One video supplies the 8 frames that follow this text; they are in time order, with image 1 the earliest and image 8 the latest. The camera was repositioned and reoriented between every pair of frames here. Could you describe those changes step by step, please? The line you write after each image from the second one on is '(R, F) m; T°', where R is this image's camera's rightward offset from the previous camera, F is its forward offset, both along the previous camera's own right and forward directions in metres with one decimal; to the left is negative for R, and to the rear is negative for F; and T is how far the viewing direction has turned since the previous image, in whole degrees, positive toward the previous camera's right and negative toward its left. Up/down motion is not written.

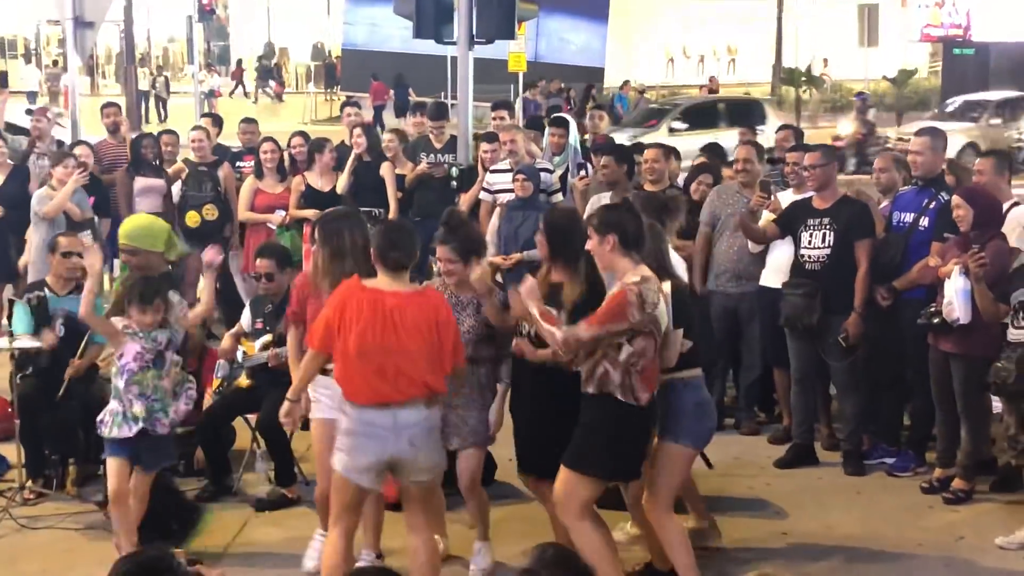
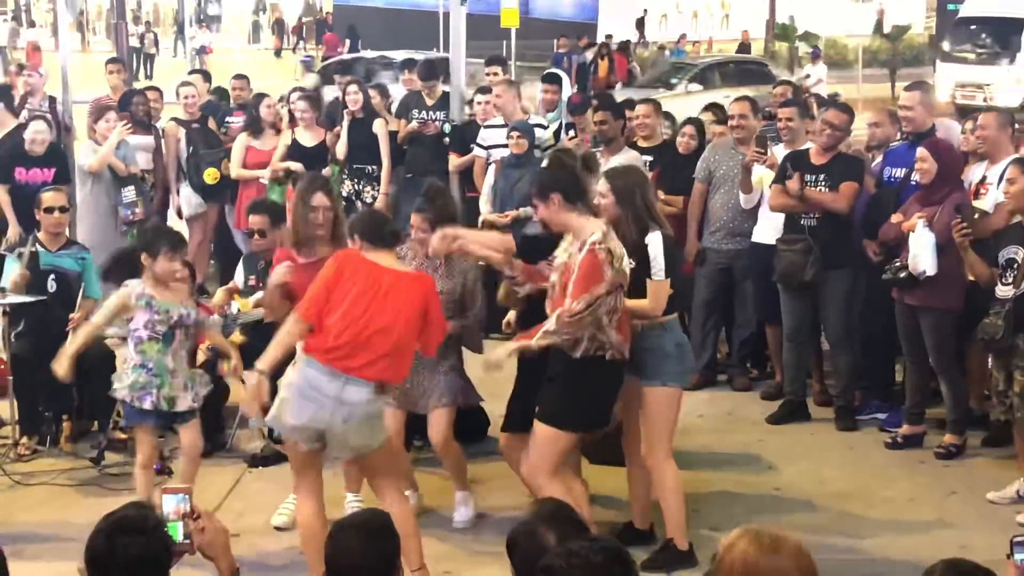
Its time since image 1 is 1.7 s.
(+0.4, +0.1) m; -3°
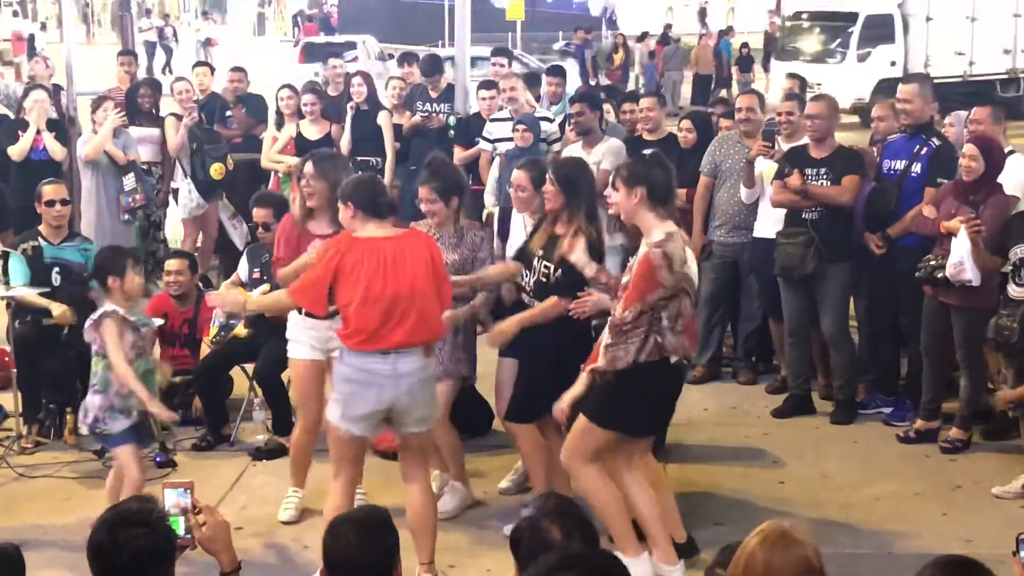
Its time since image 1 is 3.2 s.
(0.0, 0.0) m; 0°
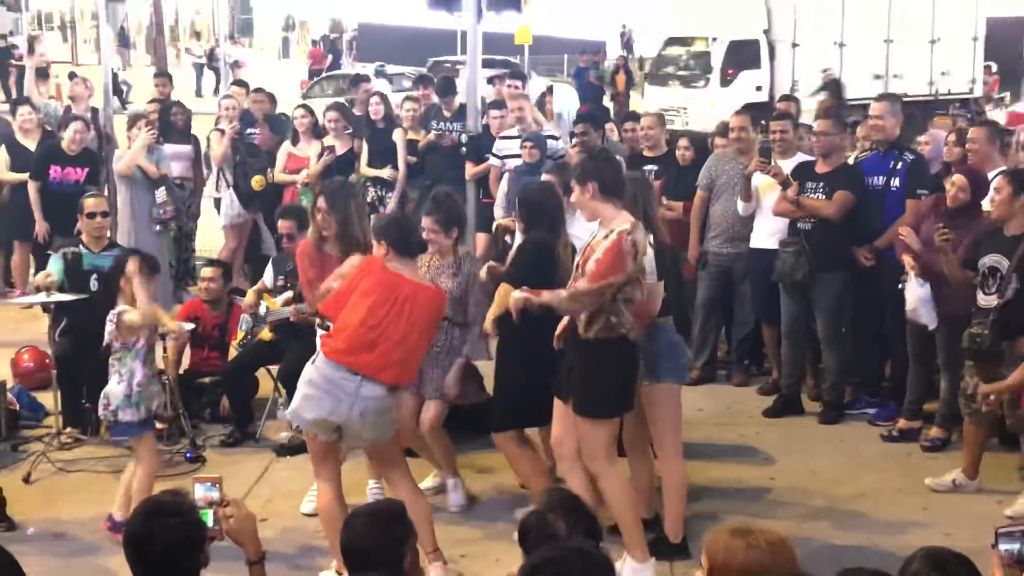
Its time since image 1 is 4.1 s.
(0.0, -0.4) m; 0°
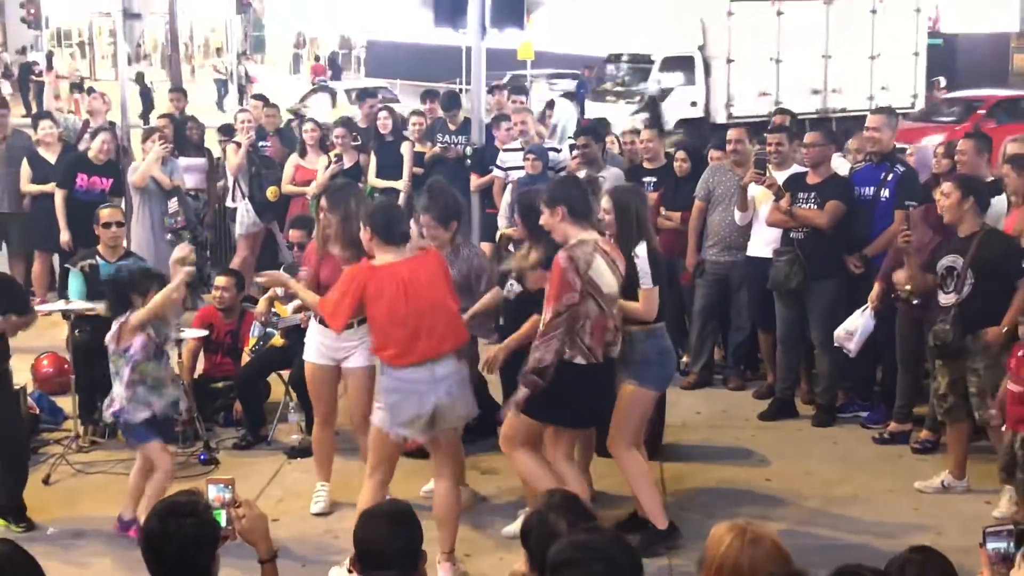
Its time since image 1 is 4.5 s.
(0.0, -0.2) m; 0°
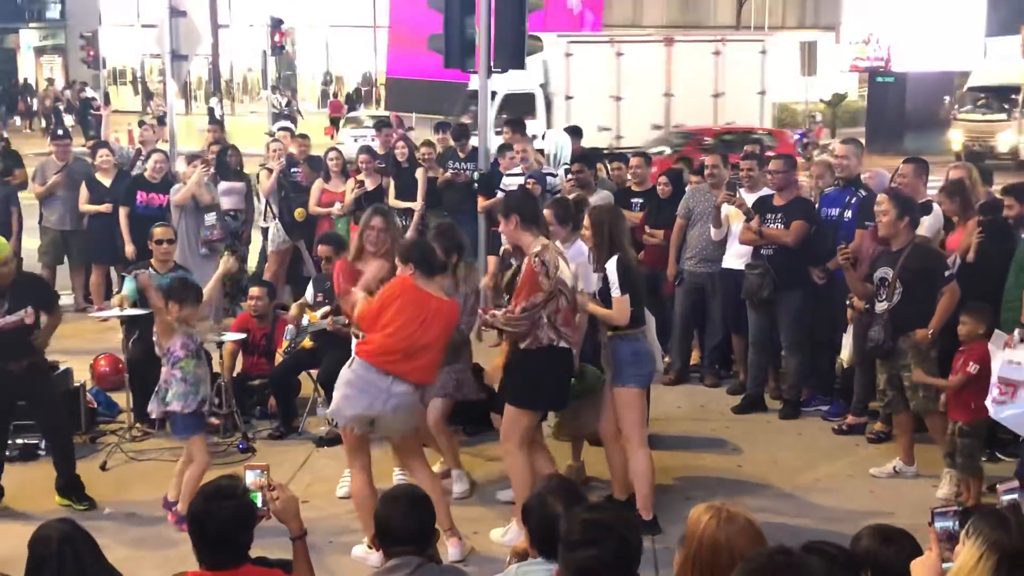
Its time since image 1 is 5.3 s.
(0.0, -0.9) m; 0°
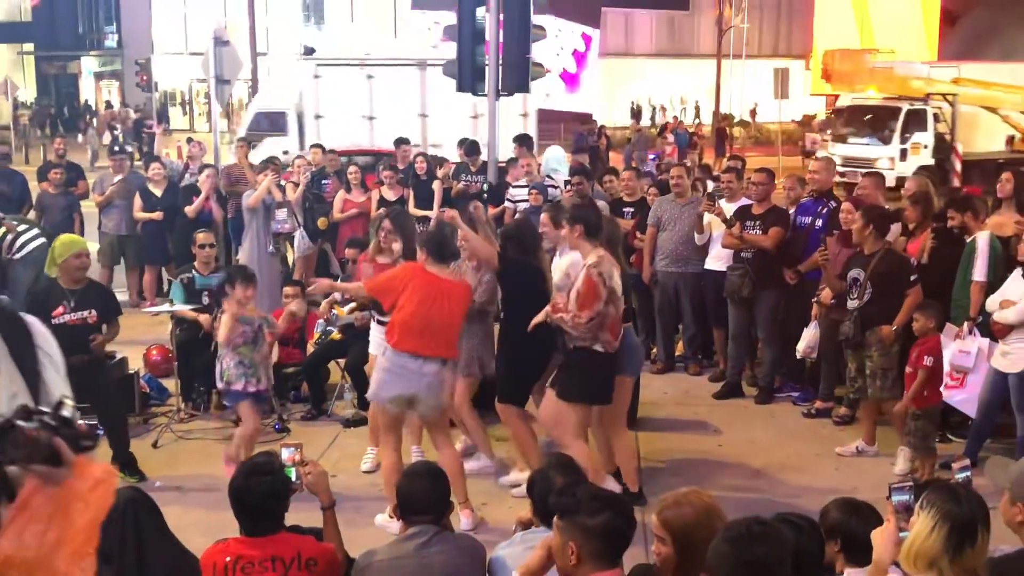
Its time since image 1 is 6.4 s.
(+0.1, -0.9) m; -1°
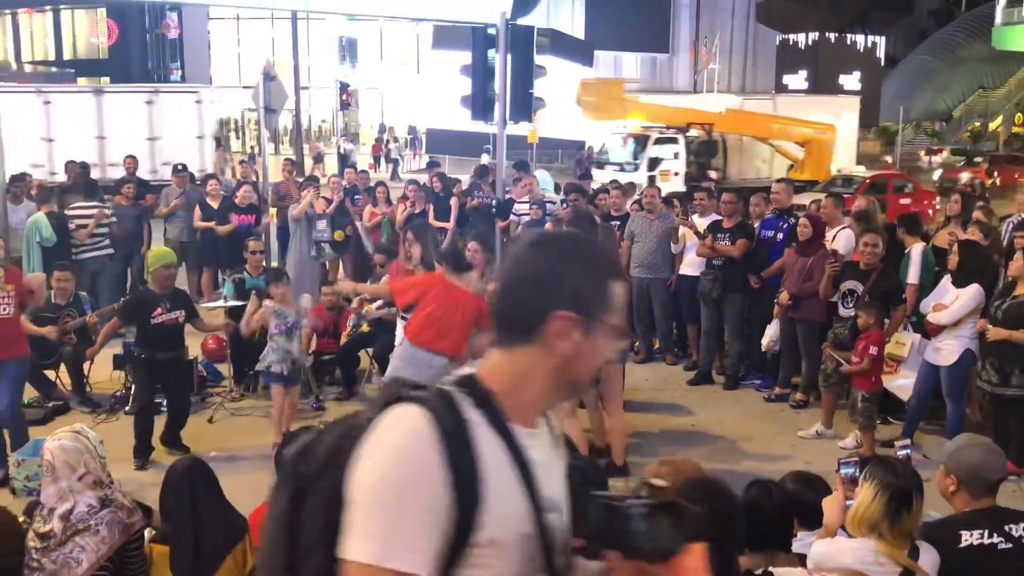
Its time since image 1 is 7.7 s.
(+0.1, -1.4) m; -1°
